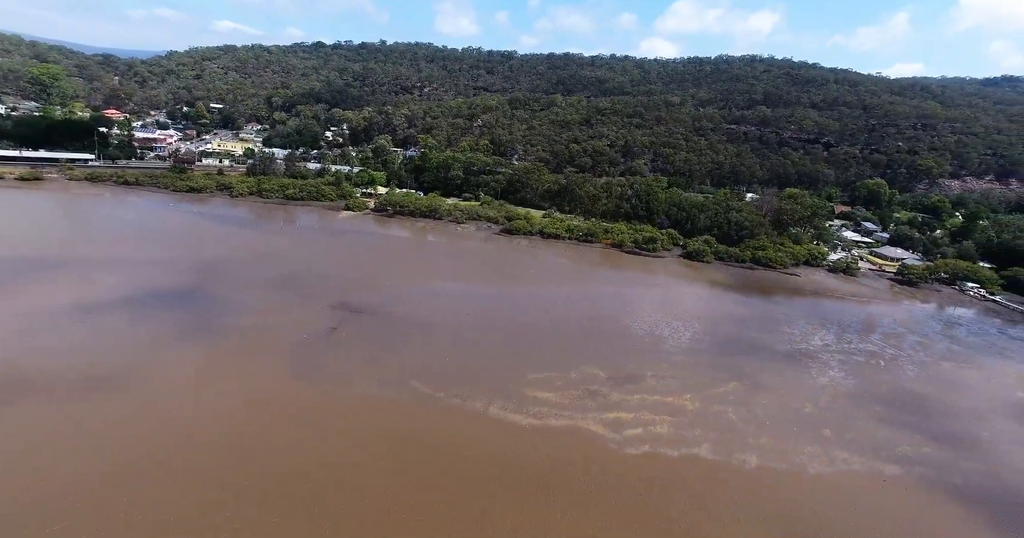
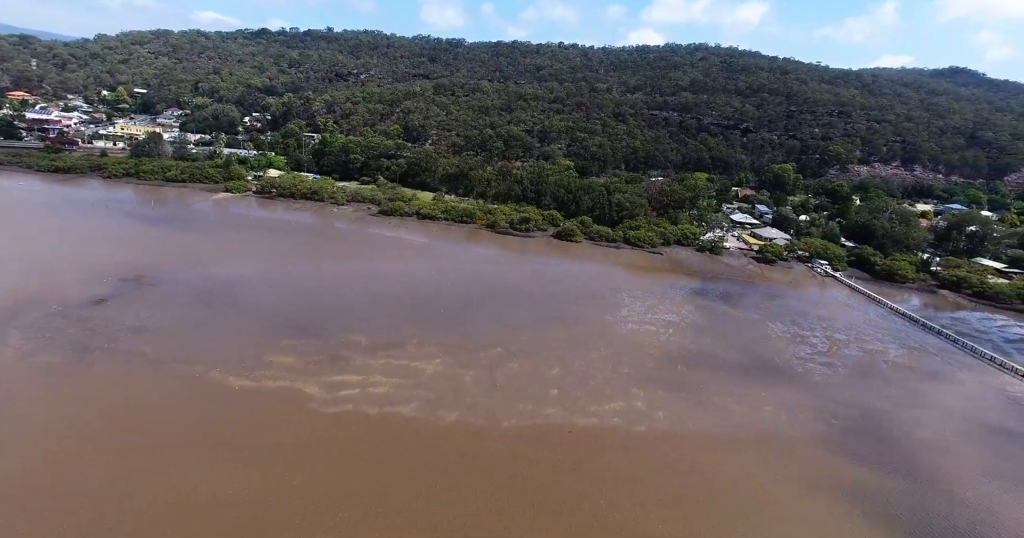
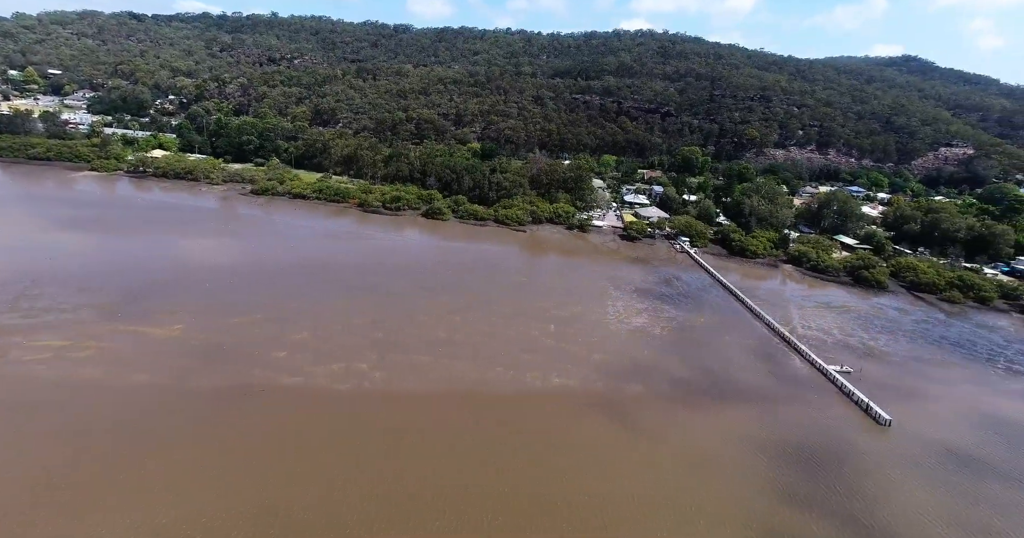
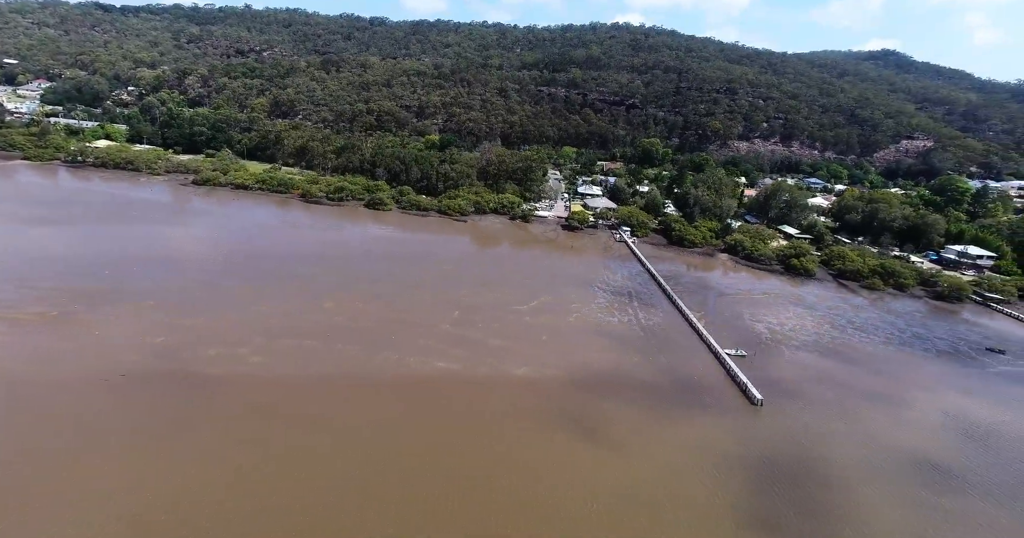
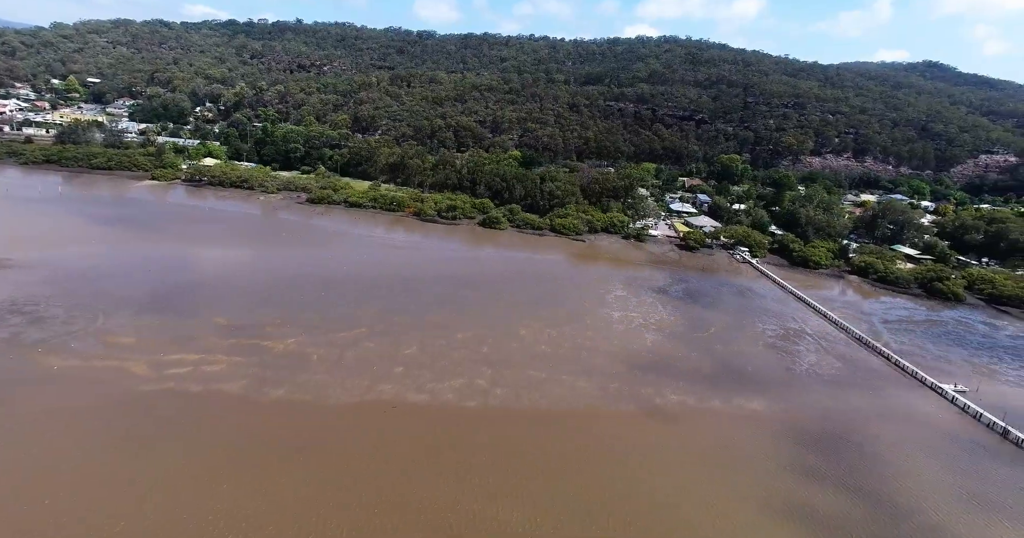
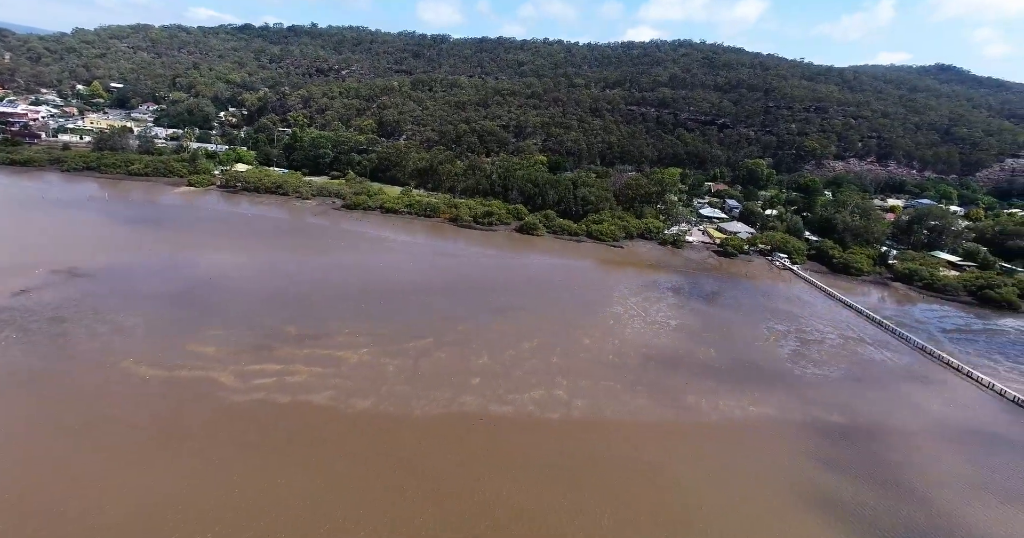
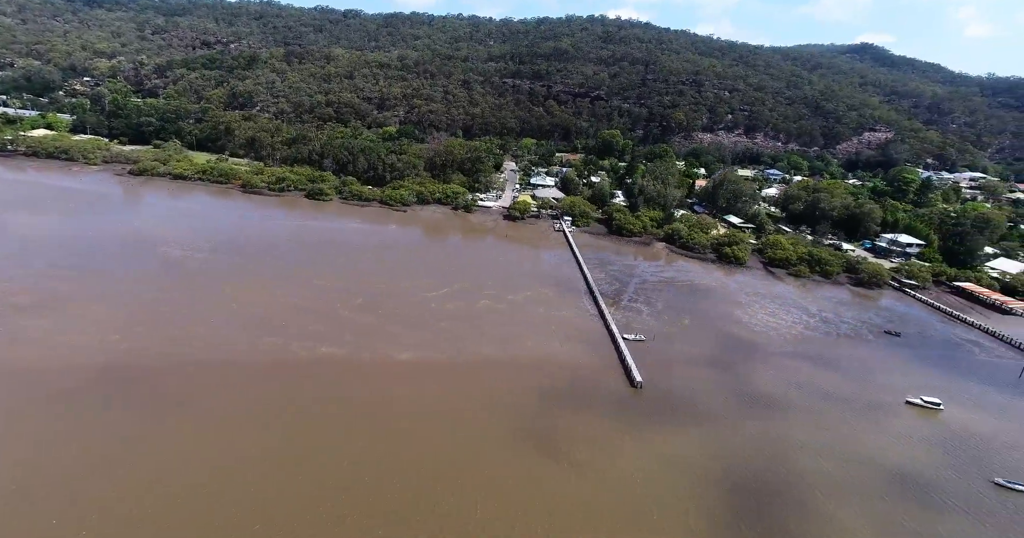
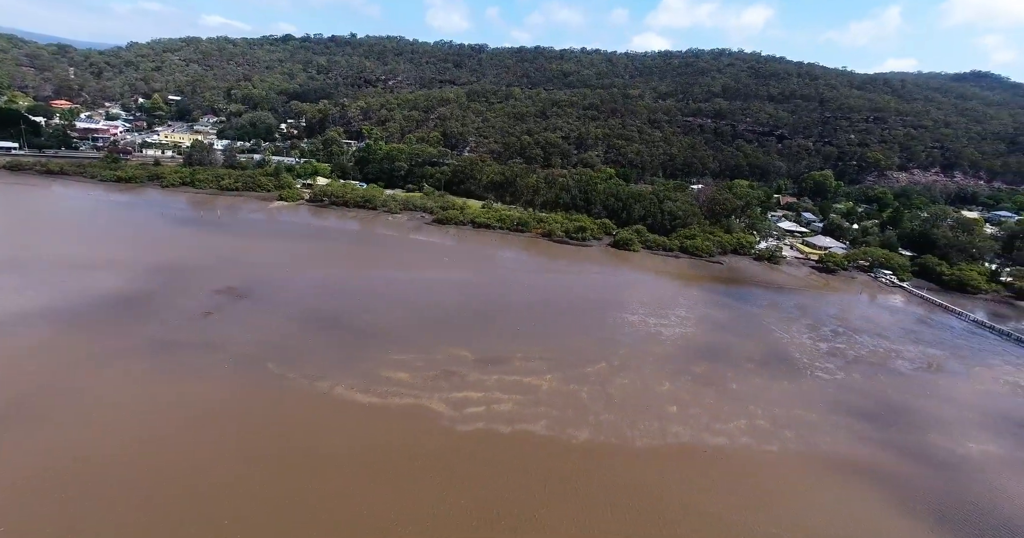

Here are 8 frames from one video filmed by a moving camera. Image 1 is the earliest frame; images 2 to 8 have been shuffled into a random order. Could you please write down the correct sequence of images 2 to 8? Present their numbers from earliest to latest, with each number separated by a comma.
8, 2, 6, 5, 3, 4, 7
